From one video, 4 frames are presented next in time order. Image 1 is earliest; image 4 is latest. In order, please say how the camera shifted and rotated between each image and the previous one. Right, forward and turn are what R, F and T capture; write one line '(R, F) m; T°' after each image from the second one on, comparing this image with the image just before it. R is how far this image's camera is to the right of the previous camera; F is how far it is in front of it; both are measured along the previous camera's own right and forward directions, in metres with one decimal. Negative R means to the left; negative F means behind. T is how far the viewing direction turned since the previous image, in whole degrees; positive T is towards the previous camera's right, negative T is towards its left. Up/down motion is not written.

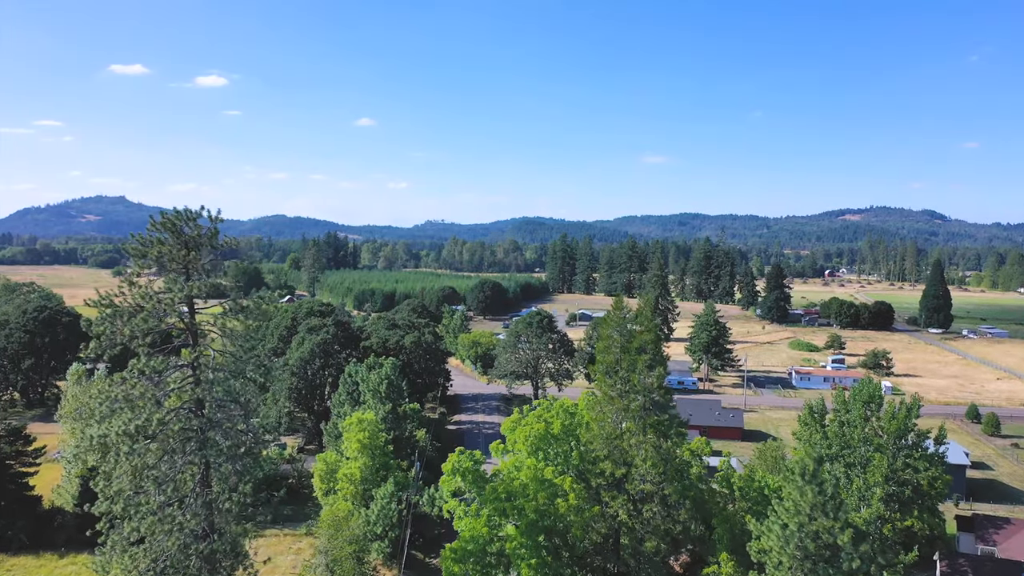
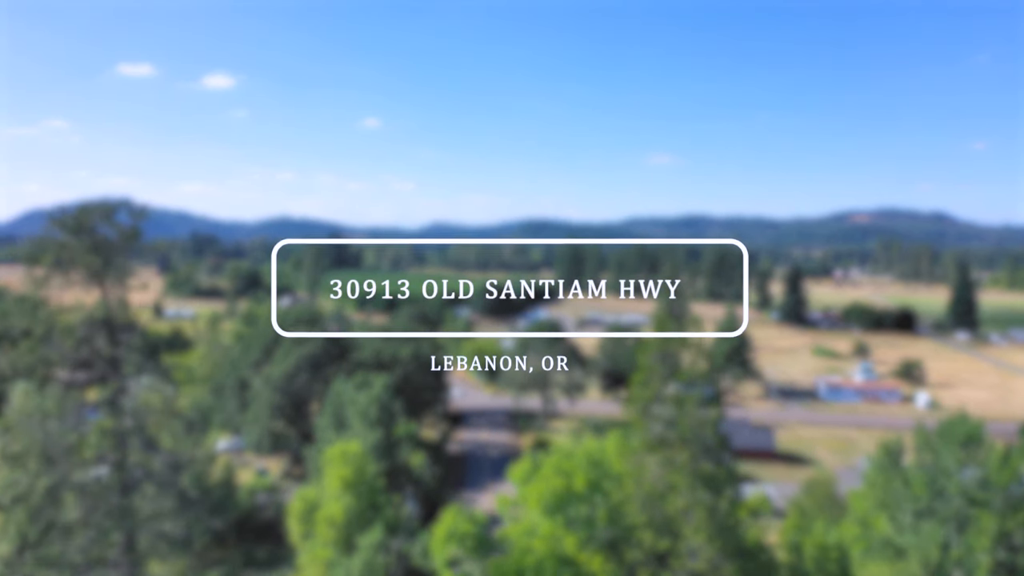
(0.0, +1.2) m; -1°
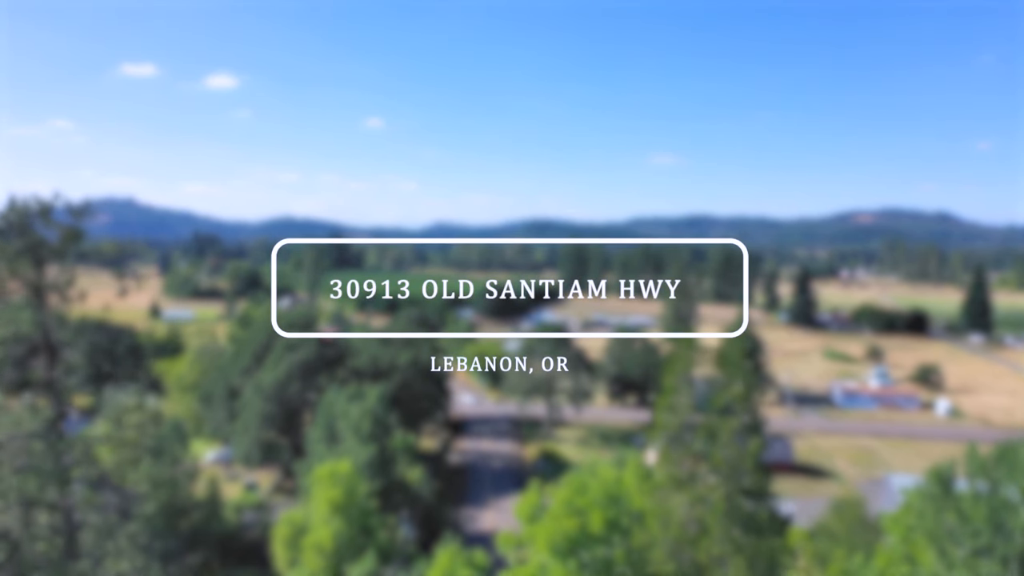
(0.0, +0.6) m; 0°
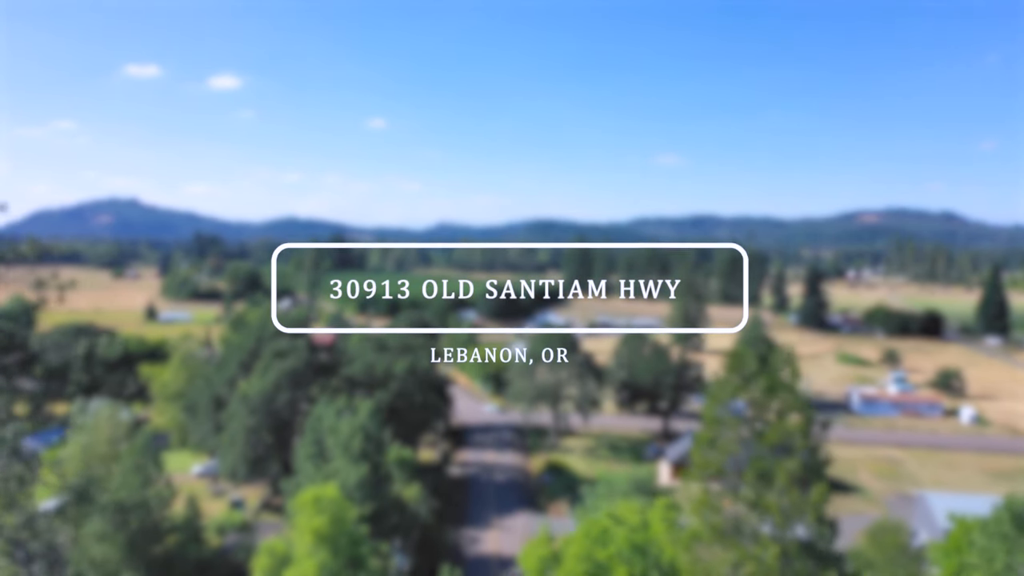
(0.0, +0.6) m; 0°
